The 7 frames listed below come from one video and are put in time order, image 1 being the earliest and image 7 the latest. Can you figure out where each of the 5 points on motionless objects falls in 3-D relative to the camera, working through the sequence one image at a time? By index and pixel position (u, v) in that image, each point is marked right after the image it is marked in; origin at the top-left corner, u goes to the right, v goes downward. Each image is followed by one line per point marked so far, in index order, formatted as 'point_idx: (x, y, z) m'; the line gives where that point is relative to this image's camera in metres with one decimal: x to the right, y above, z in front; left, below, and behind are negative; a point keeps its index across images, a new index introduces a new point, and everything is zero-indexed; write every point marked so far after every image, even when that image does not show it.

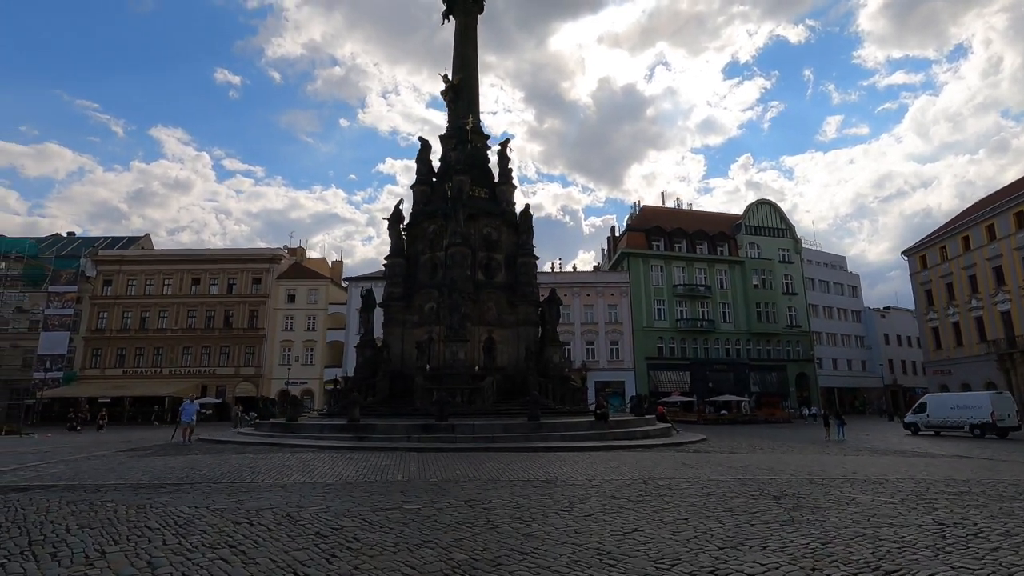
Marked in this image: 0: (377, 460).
0: (-2.8, -3.5, +11.0) m
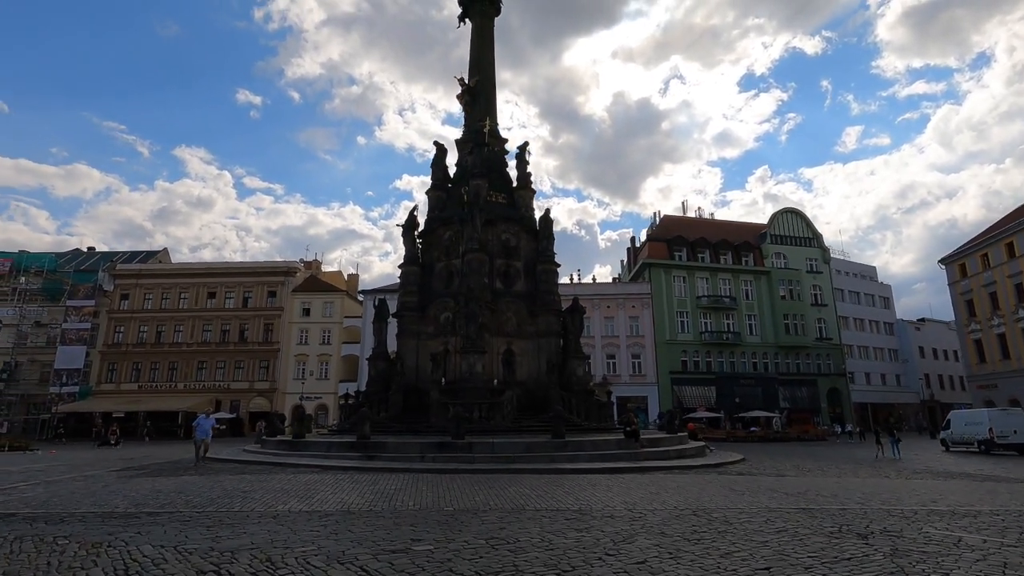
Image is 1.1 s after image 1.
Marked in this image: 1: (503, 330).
0: (-2.3, -3.6, +9.8) m
1: (-0.3, -1.5, +19.6) m
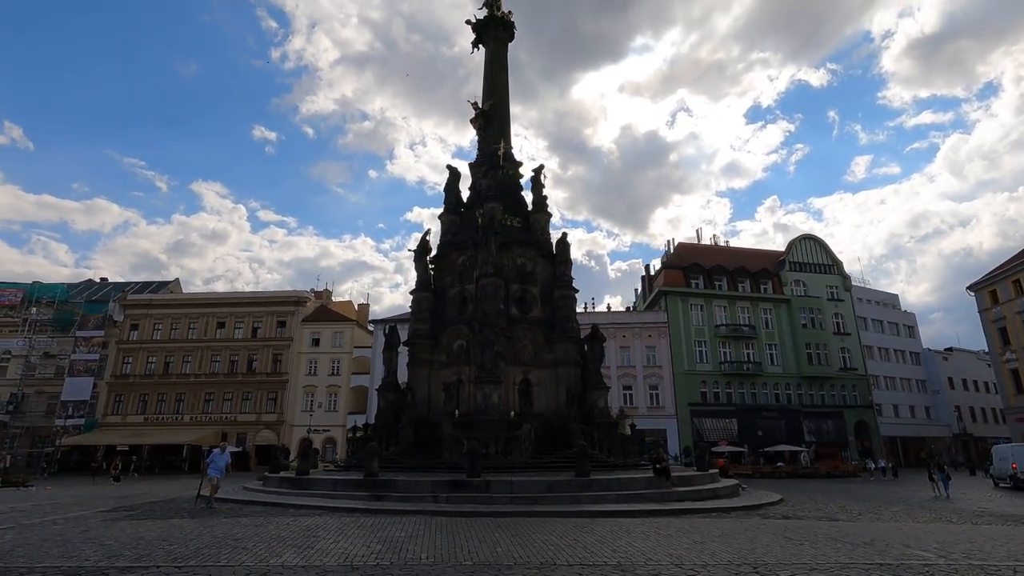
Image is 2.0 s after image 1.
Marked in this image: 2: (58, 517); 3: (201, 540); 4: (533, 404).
0: (-1.9, -4.0, +8.8) m
1: (+0.2, -2.5, +18.6) m
2: (-9.0, -4.5, +10.6) m
3: (-4.5, -3.6, +7.7) m
4: (+0.7, -4.0, +18.3) m
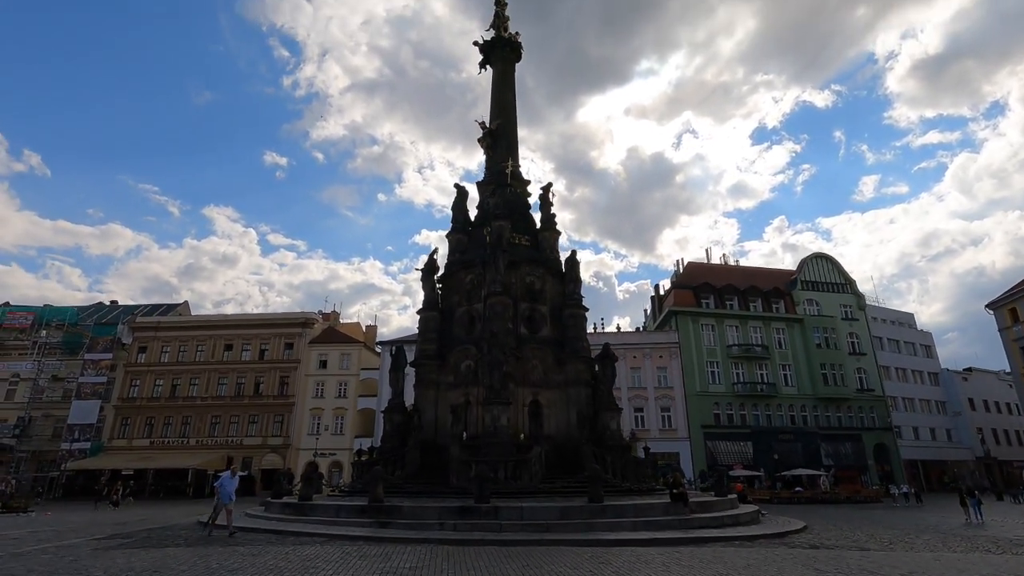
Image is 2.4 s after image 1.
0: (-1.7, -4.2, +8.3) m
1: (+0.6, -3.1, +18.2) m
2: (-8.8, -4.9, +10.2) m
3: (-4.3, -3.8, +7.2) m
4: (+1.0, -4.6, +17.8) m
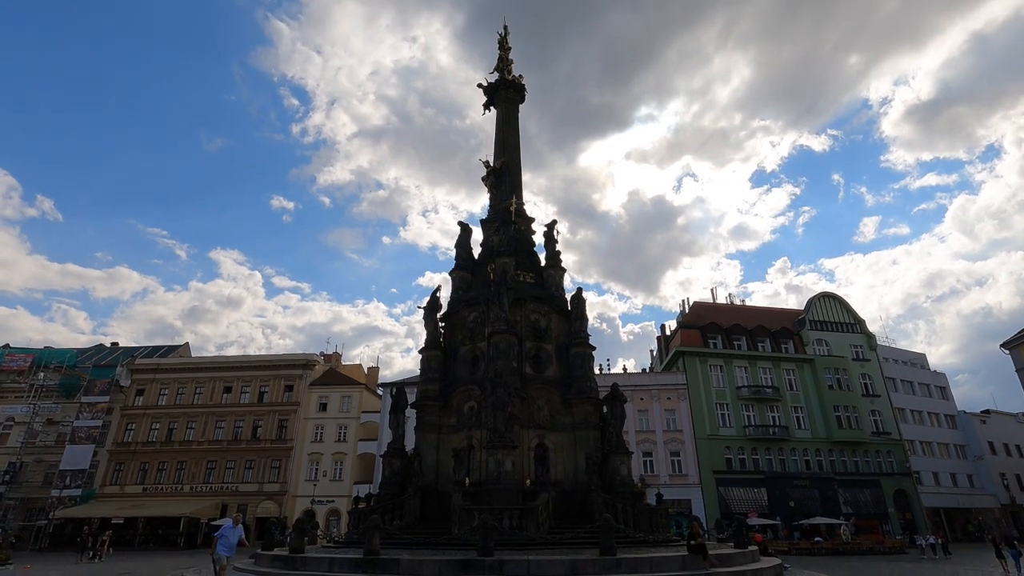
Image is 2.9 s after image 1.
0: (-1.6, -4.7, +7.5) m
1: (+0.7, -4.3, +17.4) m
2: (-8.7, -5.5, +9.4) m
3: (-4.2, -4.2, +6.5) m
4: (+1.2, -5.8, +16.9) m
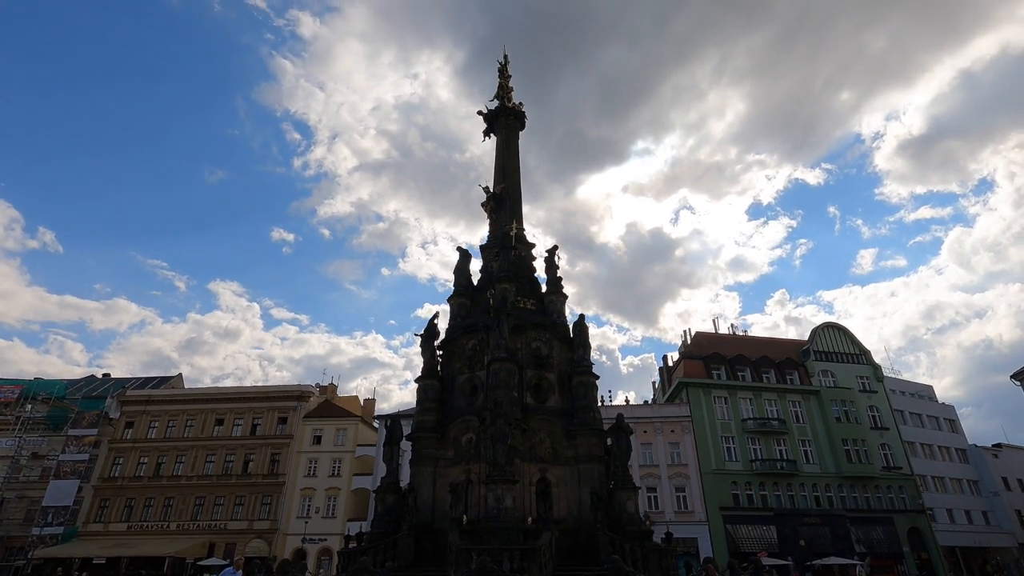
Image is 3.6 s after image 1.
0: (-1.6, -4.9, +6.6) m
1: (+0.7, -5.2, +16.6) m
2: (-8.6, -5.9, +8.4) m
3: (-4.2, -4.4, +5.7) m
4: (+1.2, -6.6, +16.0) m
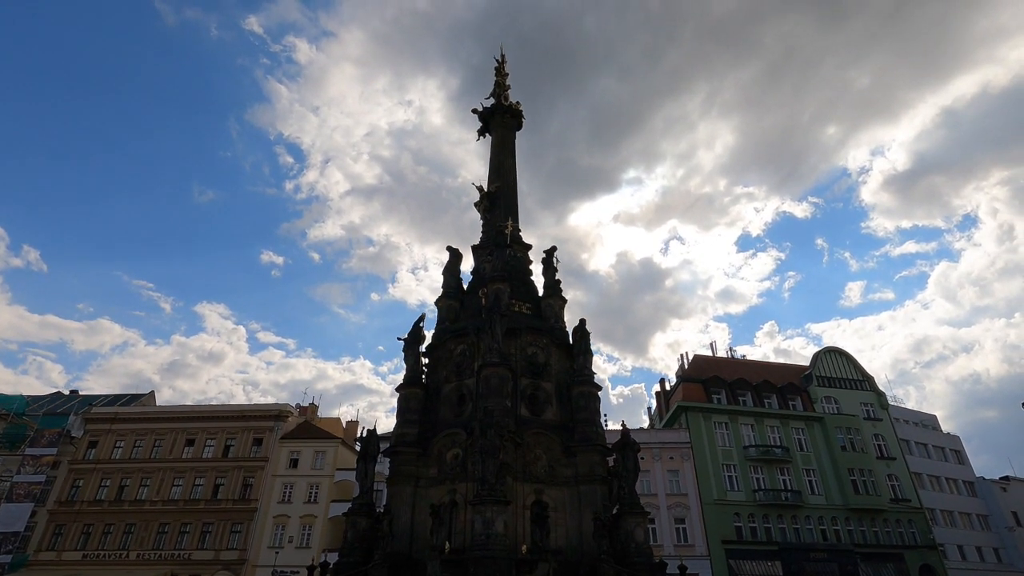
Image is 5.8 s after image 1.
0: (-1.6, -4.2, +4.6) m
1: (+0.5, -5.0, +14.5) m
2: (-8.7, -5.2, +6.2) m
3: (-4.2, -3.6, +3.6) m
4: (+1.0, -6.5, +13.9) m
